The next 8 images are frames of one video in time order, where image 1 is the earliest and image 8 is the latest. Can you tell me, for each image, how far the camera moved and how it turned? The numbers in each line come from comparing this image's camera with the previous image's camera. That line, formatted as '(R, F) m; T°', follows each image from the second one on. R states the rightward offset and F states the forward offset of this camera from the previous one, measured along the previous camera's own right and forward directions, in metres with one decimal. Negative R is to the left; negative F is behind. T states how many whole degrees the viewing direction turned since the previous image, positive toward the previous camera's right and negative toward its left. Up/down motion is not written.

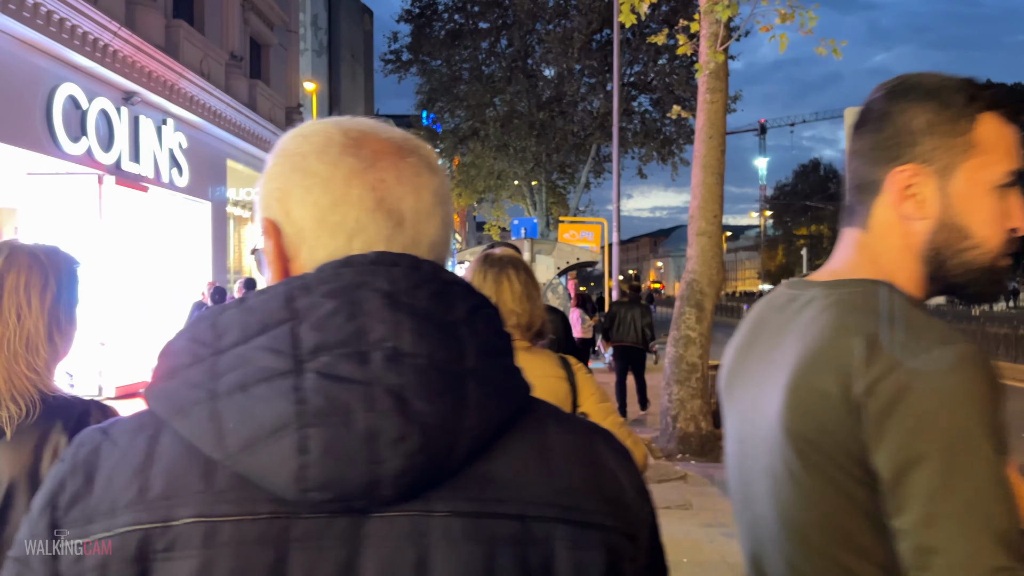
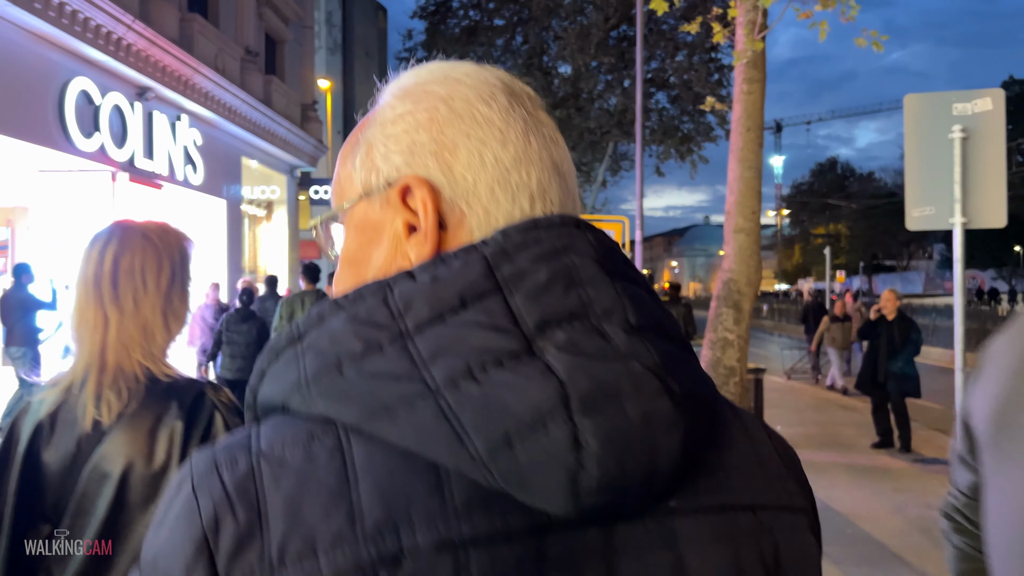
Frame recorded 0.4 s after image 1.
(-0.2, +0.4) m; -1°
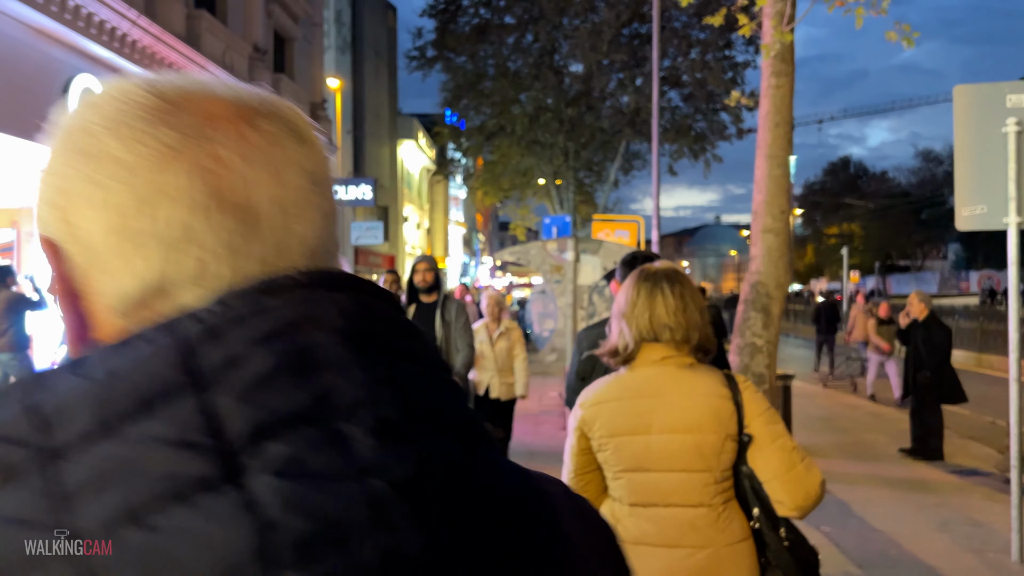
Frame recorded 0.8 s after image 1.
(-0.1, +0.3) m; -1°
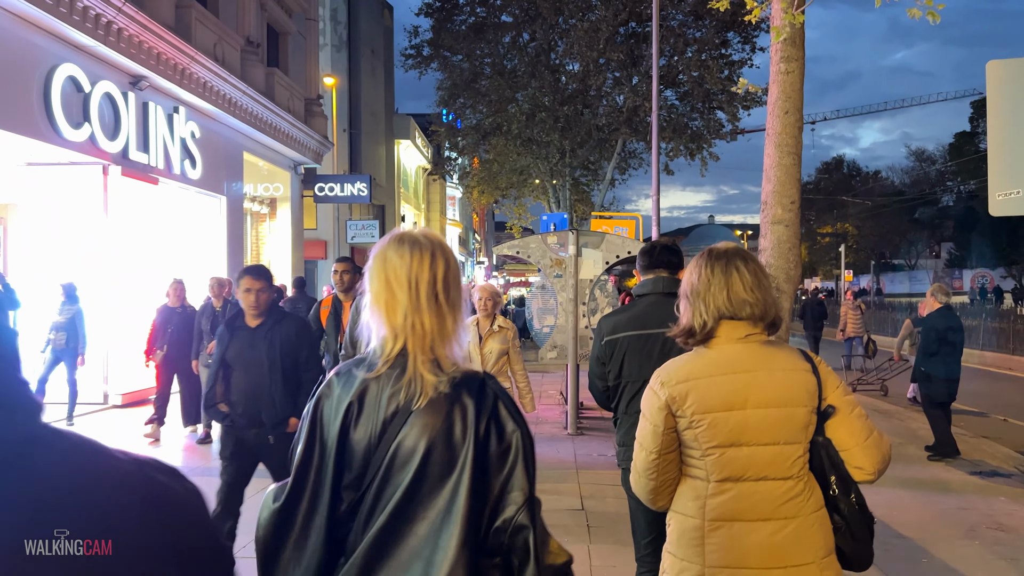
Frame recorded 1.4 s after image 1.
(0.0, +0.3) m; 0°
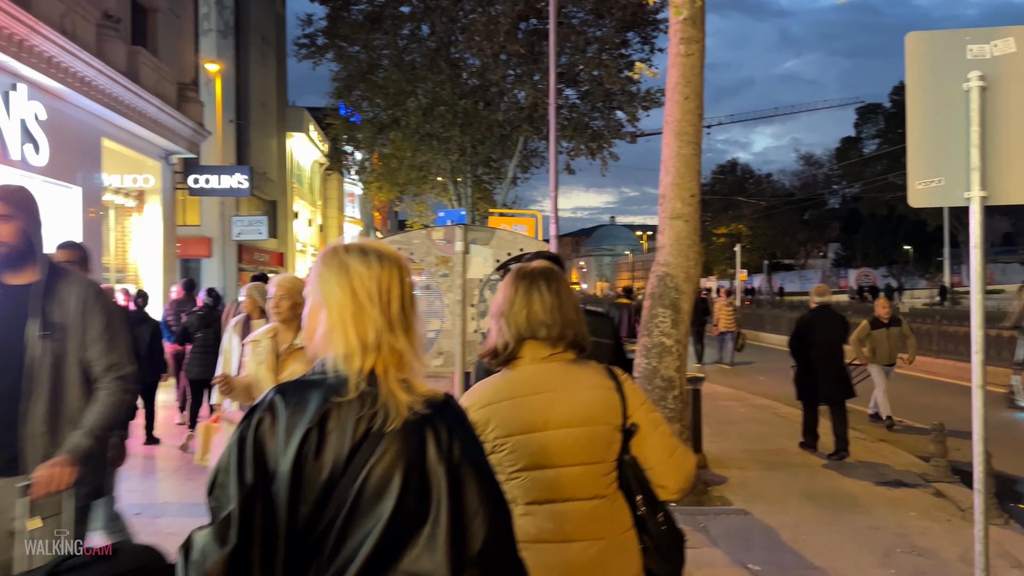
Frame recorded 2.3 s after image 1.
(+0.2, +0.8) m; +7°
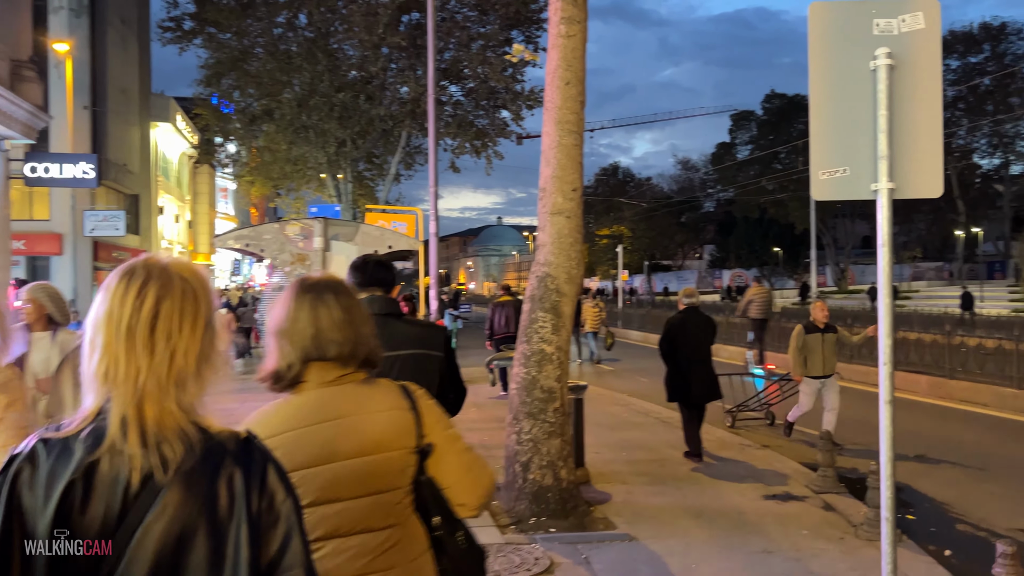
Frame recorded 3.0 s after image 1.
(+0.2, +0.7) m; +8°
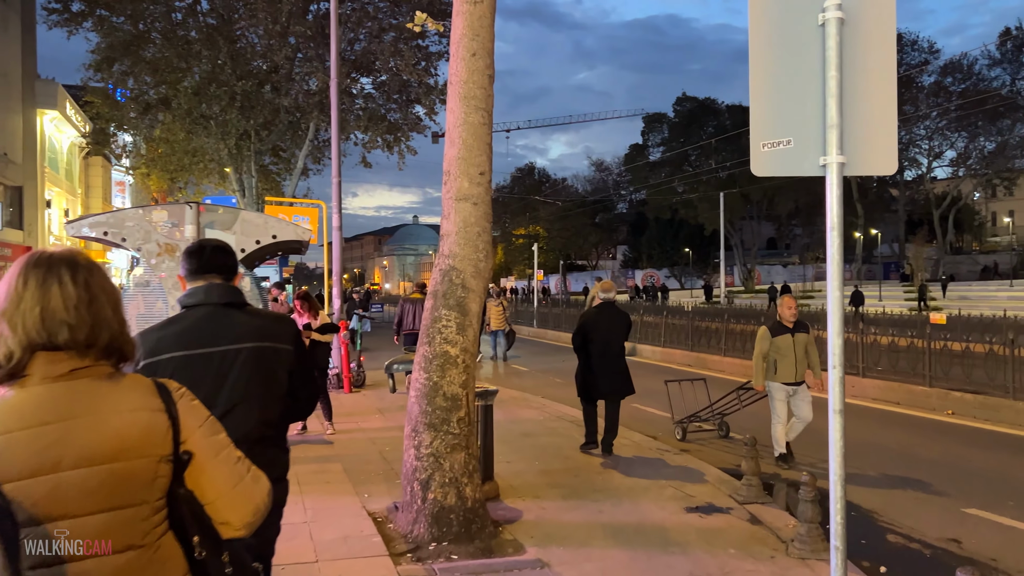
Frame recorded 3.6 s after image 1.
(+0.1, +0.6) m; +6°
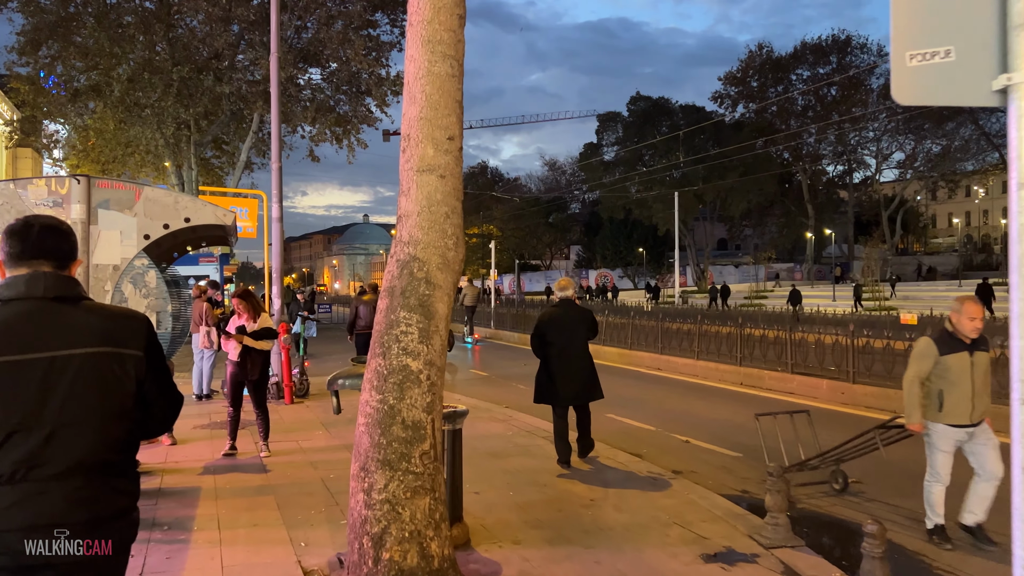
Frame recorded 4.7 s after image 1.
(-0.1, +1.1) m; +3°
